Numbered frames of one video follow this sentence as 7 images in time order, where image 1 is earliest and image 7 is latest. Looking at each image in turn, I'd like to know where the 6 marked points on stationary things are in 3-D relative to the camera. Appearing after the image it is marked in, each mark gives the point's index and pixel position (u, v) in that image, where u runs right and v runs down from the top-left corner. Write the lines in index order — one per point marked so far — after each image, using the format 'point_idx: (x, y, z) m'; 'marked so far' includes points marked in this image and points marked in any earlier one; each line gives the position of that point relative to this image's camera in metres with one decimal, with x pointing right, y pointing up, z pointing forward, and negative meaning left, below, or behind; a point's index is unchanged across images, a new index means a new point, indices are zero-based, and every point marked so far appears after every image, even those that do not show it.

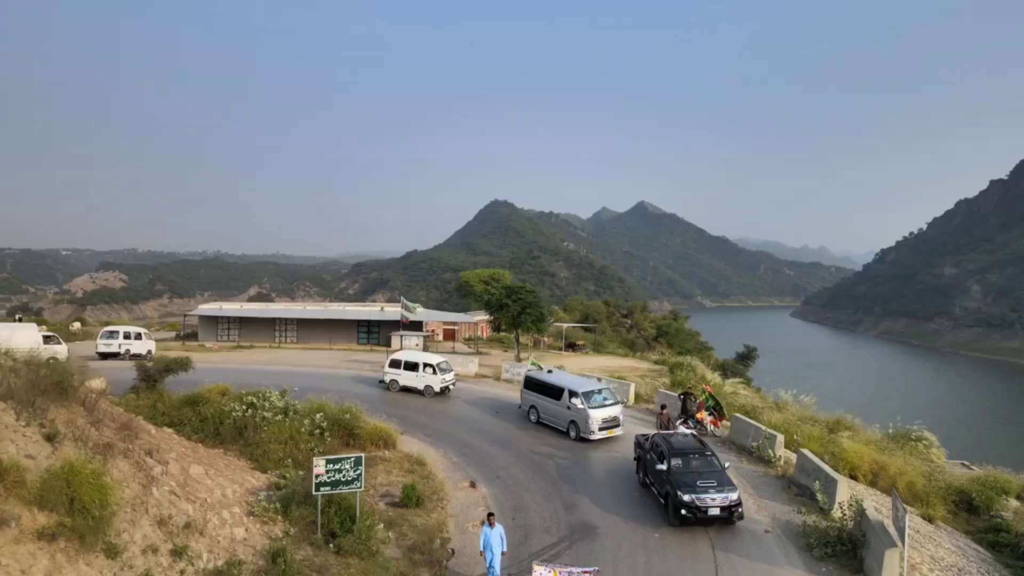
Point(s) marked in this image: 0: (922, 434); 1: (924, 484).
0: (+12.2, -4.3, +18.3) m
1: (+9.1, -4.2, +13.5) m
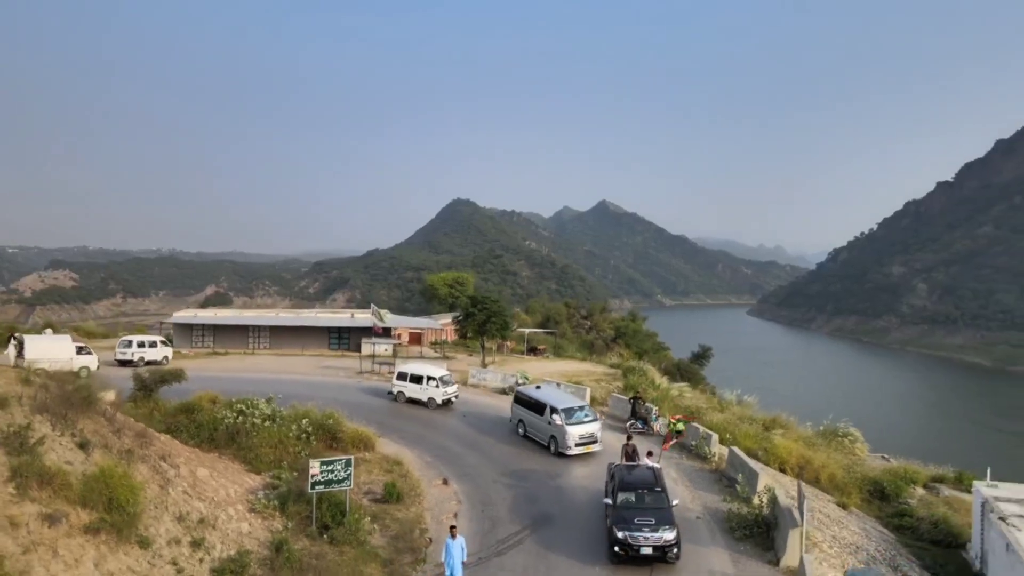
0: (+11.1, -4.7, +20.4) m
1: (+8.3, -4.6, +15.4) m
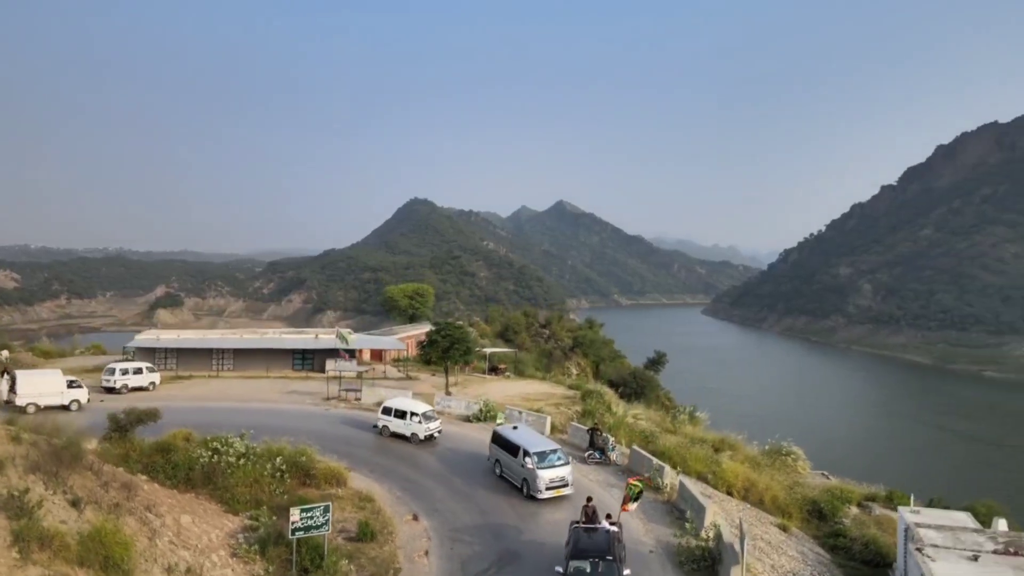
0: (+9.8, -5.7, +21.9) m
1: (+7.4, -5.6, +16.7) m
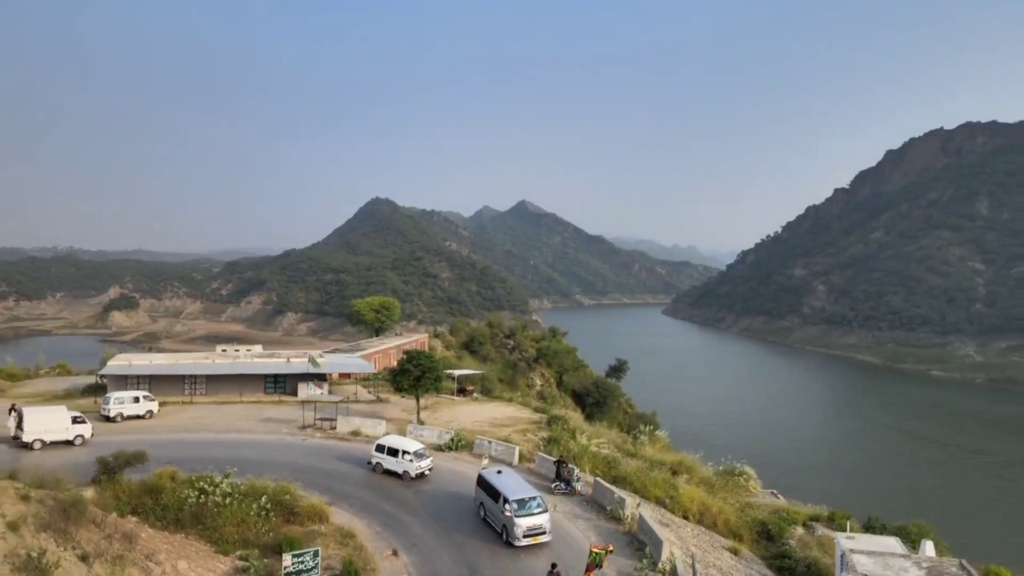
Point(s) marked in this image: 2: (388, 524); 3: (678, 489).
0: (+8.7, -6.8, +23.5) m
1: (+6.5, -6.7, +18.1) m
2: (-3.0, -5.6, +14.9) m
3: (+5.0, -6.0, +18.7) m
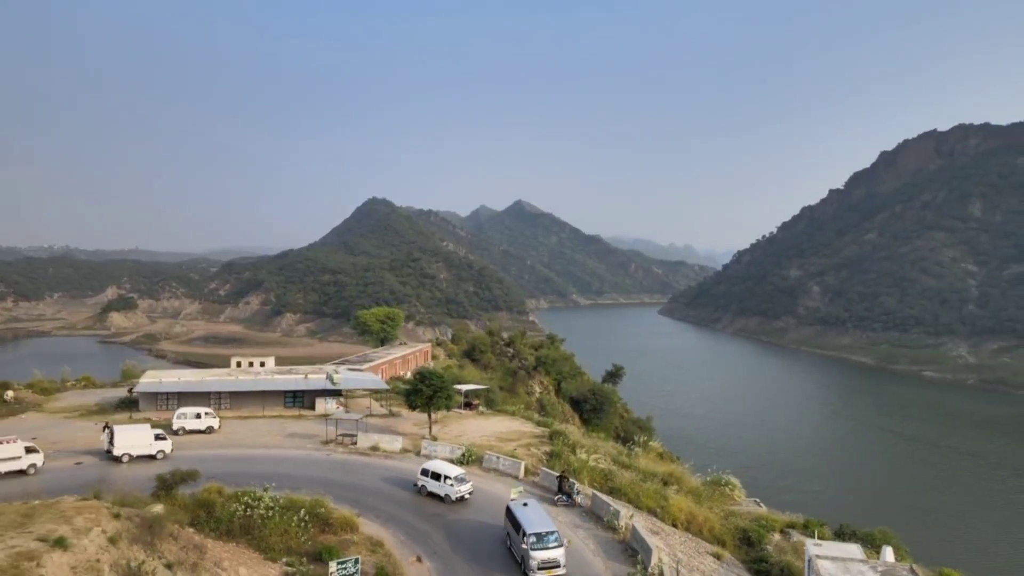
0: (+8.9, -7.8, +25.5) m
1: (+6.7, -7.7, +20.2) m
2: (-2.7, -6.6, +16.9) m
3: (+5.2, -7.0, +20.7) m
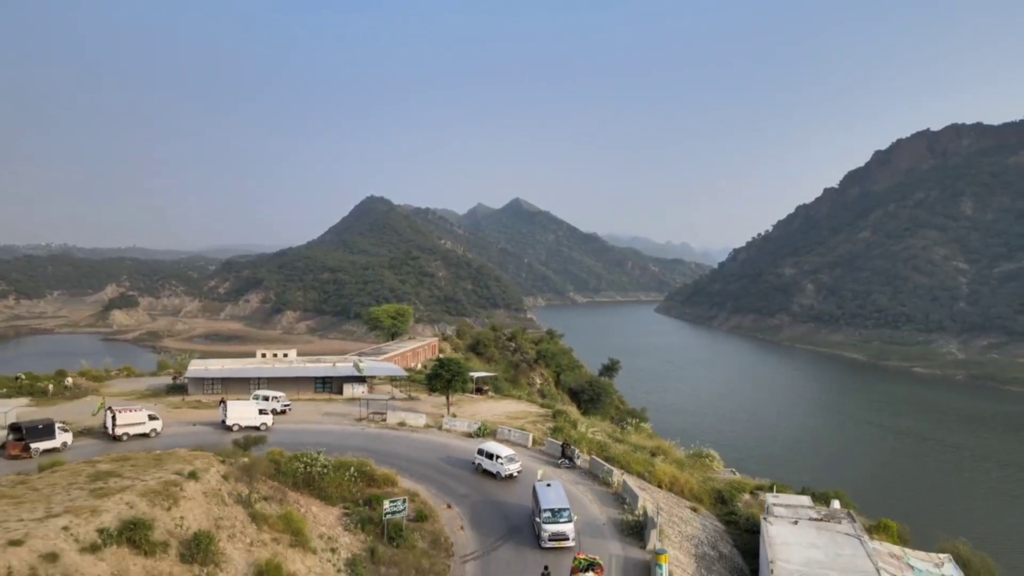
0: (+9.2, -7.7, +29.0) m
1: (+7.1, -7.6, +23.7) m
2: (-2.3, -6.5, +20.4) m
3: (+5.5, -6.9, +24.2) m
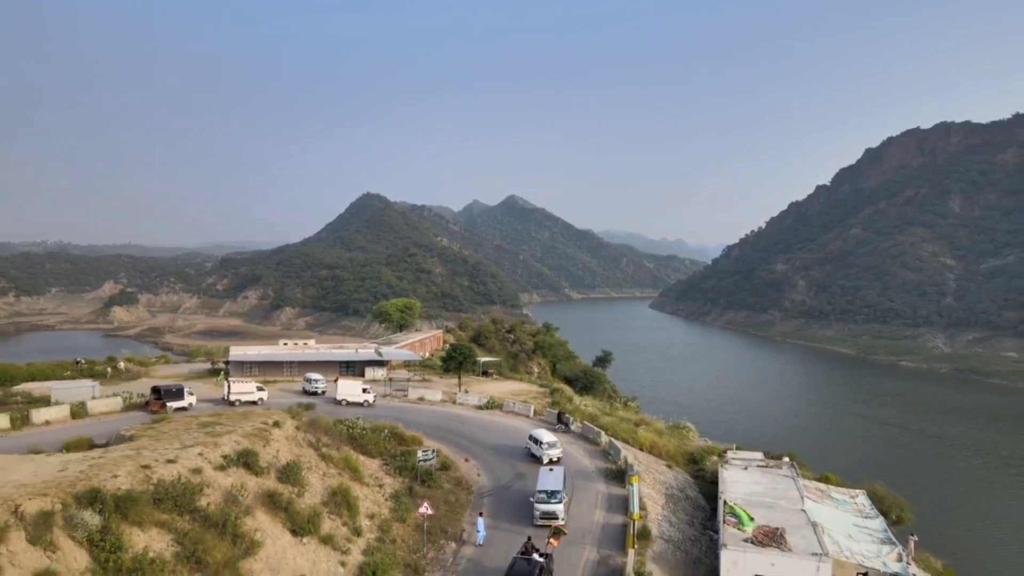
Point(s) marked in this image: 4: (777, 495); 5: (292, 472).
0: (+9.4, -7.4, +33.4) m
1: (+7.3, -7.3, +28.0) m
2: (-2.1, -6.3, +24.6) m
3: (+5.7, -6.6, +28.5) m
4: (+8.1, -6.3, +19.1) m
5: (-5.8, -4.8, +16.4) m
